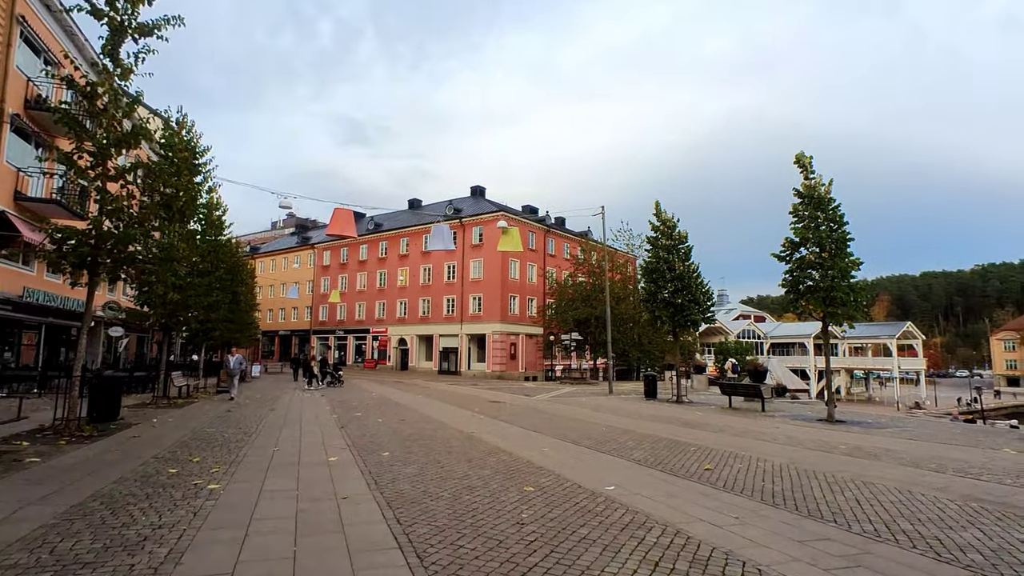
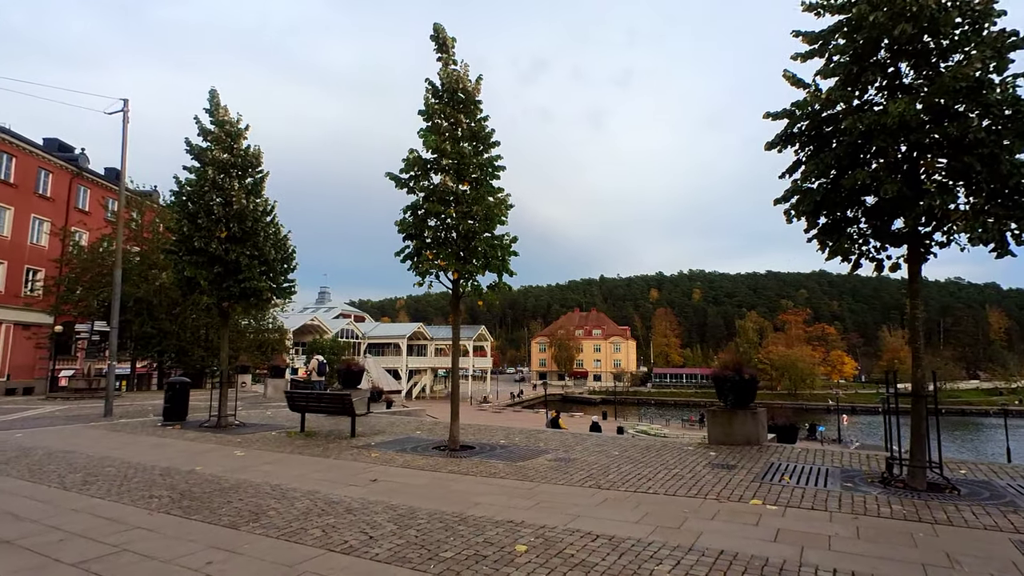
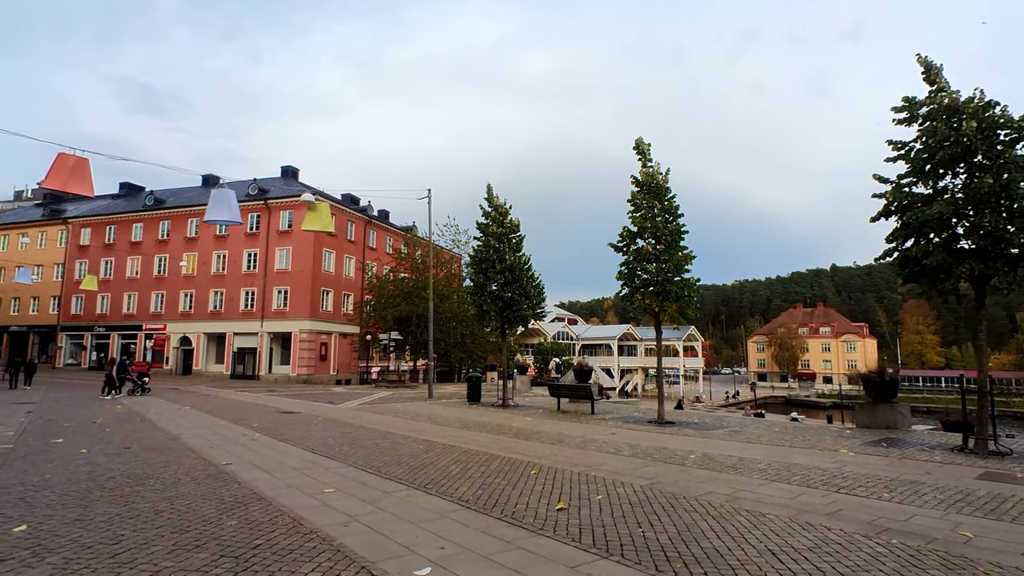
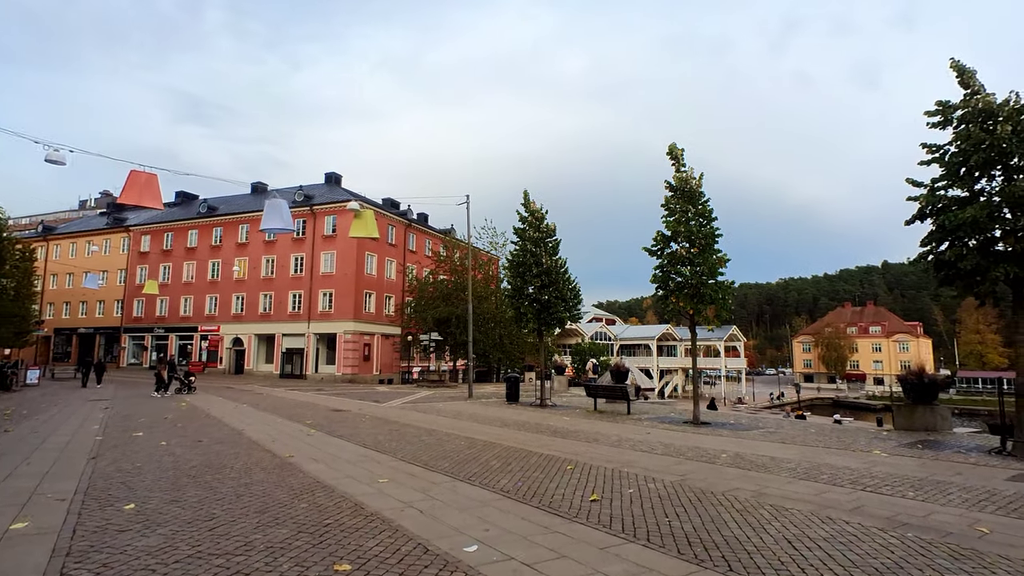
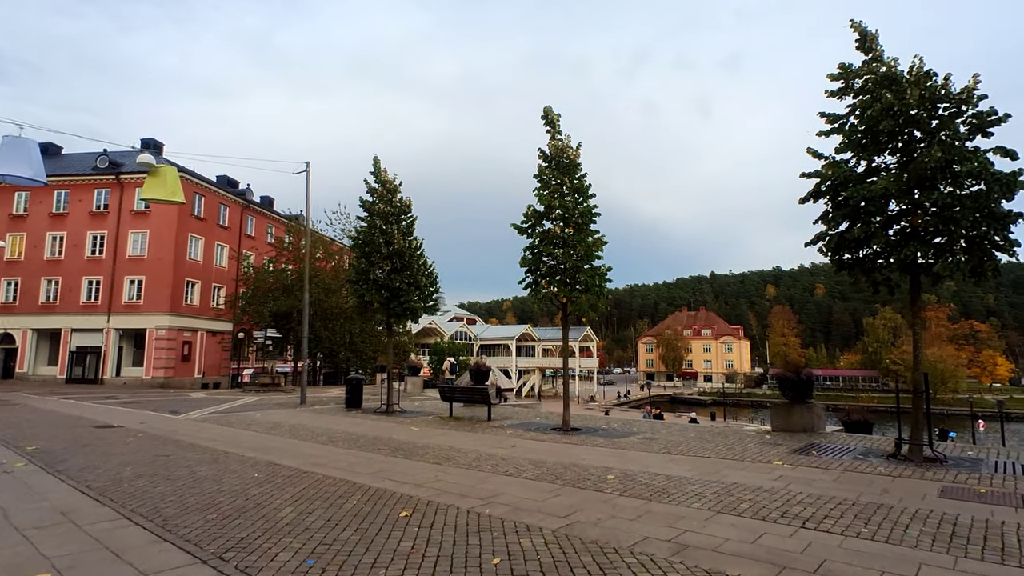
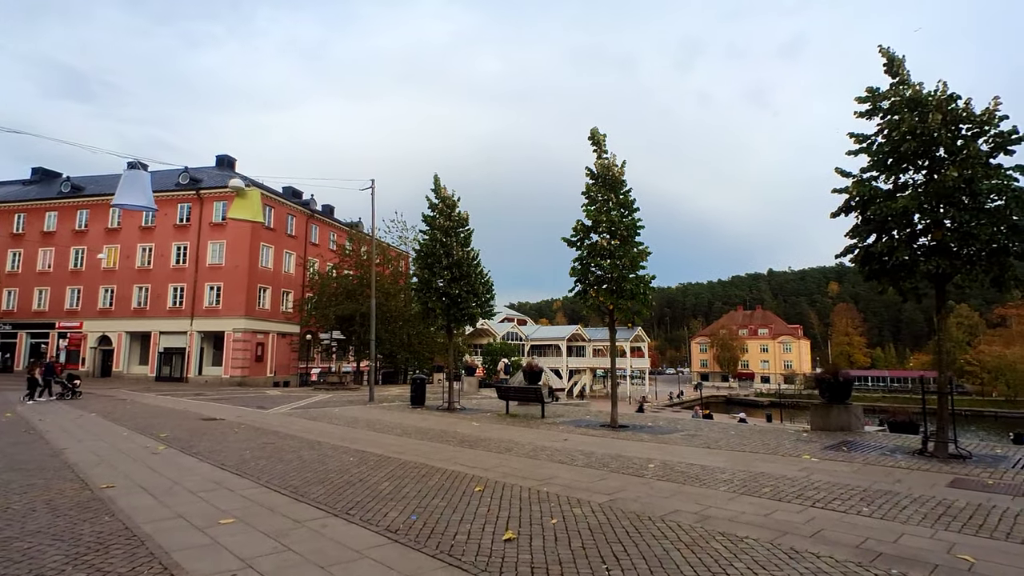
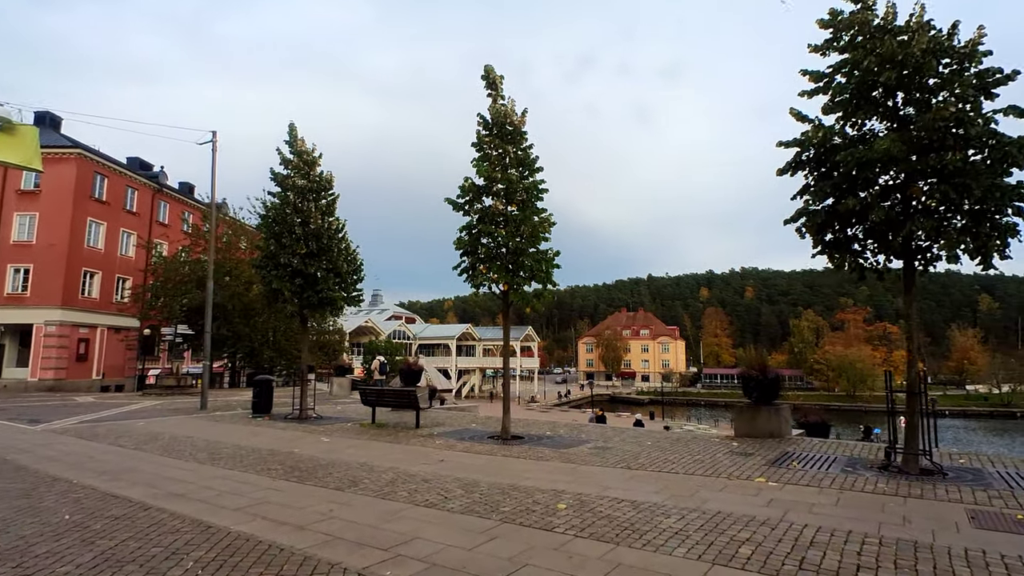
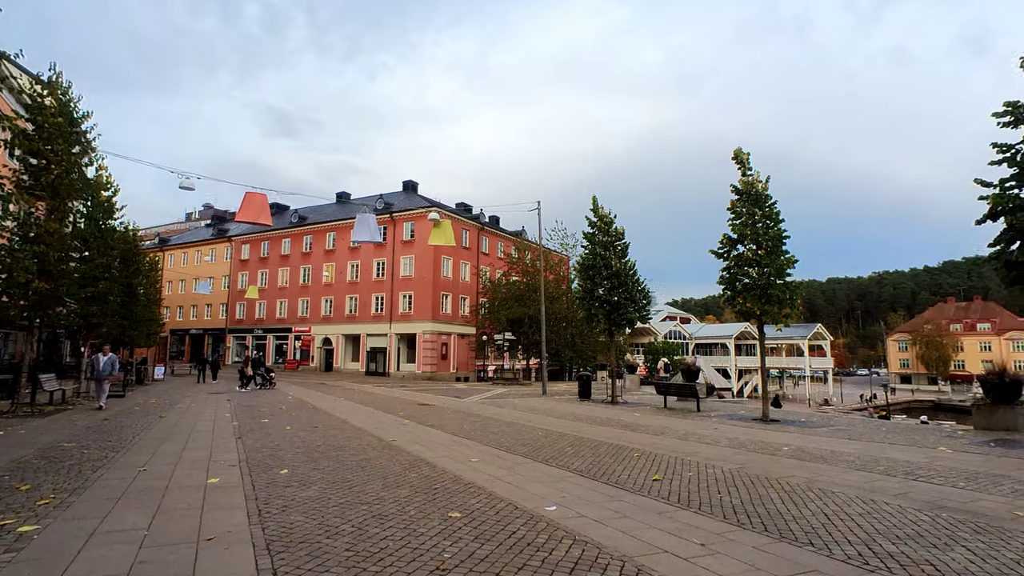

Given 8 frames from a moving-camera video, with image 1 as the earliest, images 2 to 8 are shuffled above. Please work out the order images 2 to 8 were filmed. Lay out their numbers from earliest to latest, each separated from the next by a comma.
8, 4, 3, 6, 5, 7, 2
